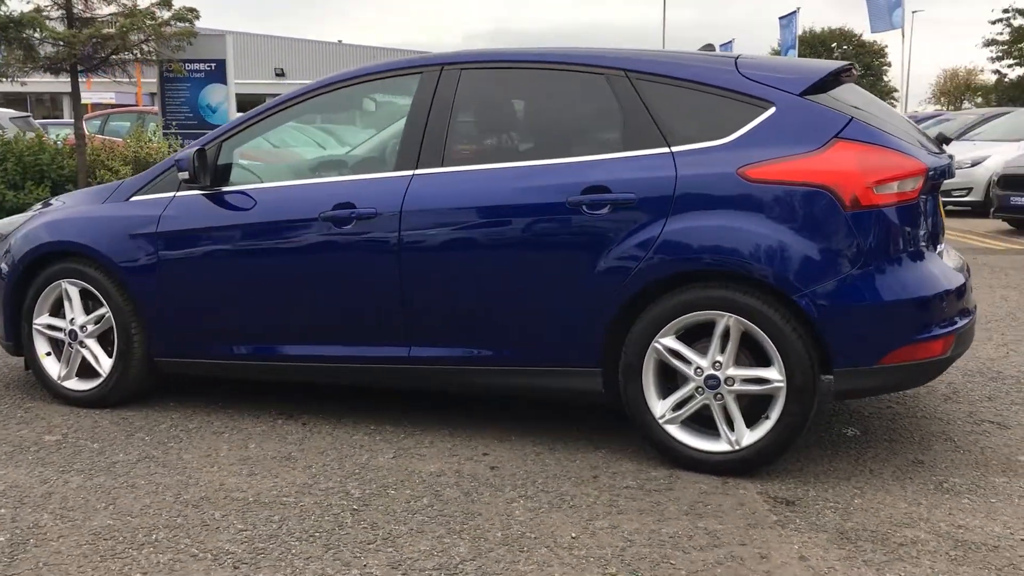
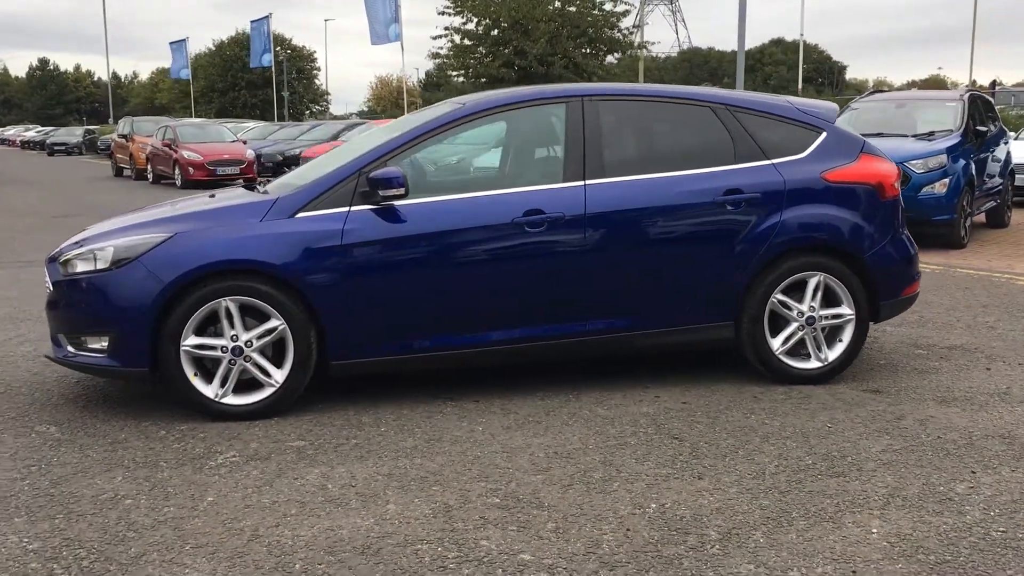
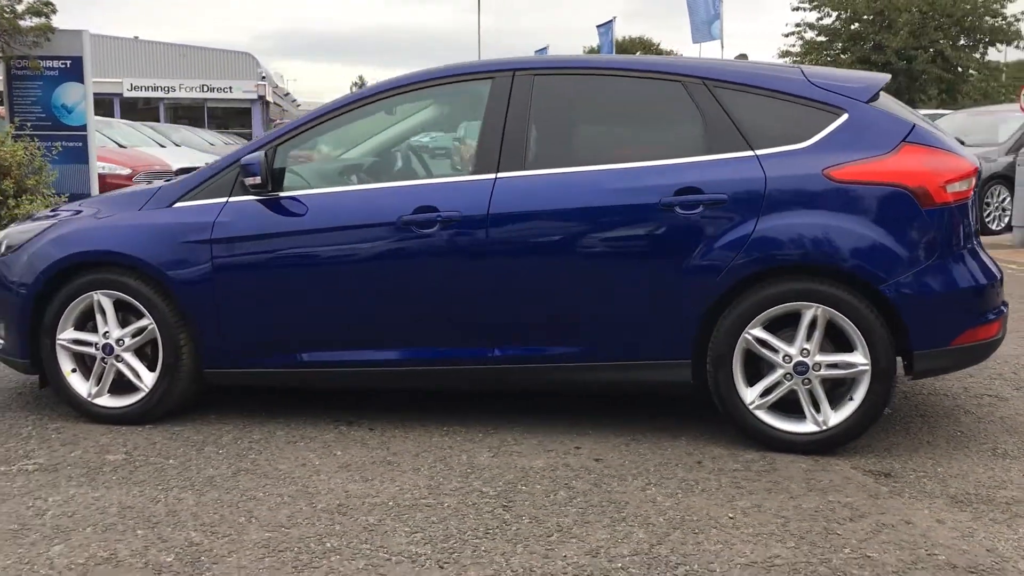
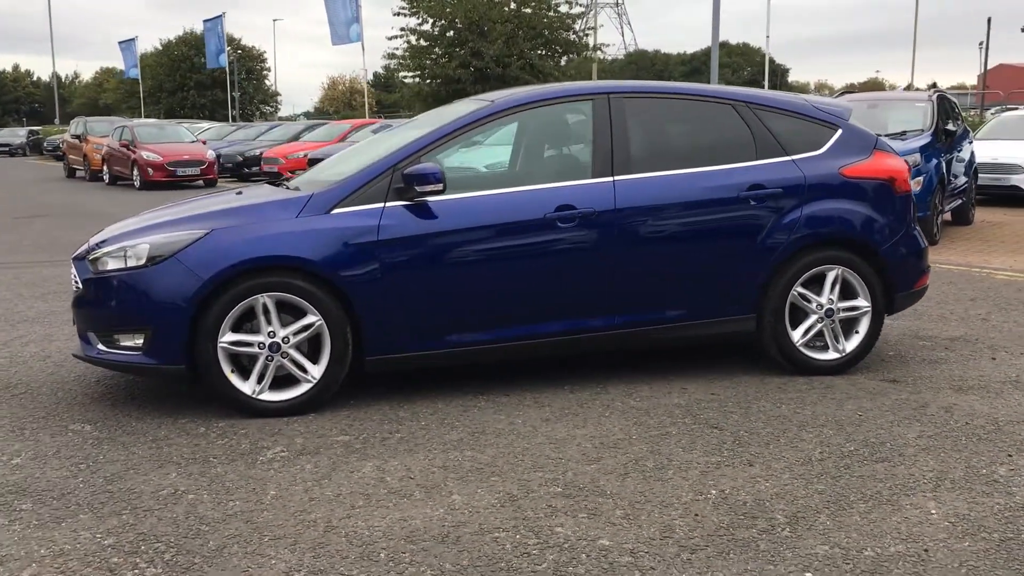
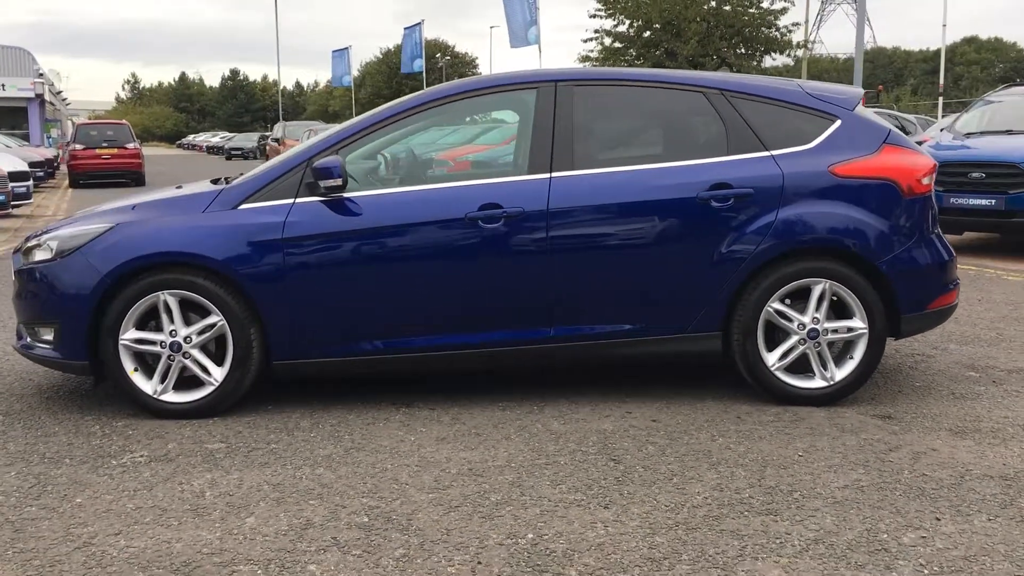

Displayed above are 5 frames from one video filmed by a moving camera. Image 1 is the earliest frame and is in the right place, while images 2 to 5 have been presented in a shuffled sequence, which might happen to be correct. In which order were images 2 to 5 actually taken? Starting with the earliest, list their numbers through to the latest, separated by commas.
3, 5, 2, 4
